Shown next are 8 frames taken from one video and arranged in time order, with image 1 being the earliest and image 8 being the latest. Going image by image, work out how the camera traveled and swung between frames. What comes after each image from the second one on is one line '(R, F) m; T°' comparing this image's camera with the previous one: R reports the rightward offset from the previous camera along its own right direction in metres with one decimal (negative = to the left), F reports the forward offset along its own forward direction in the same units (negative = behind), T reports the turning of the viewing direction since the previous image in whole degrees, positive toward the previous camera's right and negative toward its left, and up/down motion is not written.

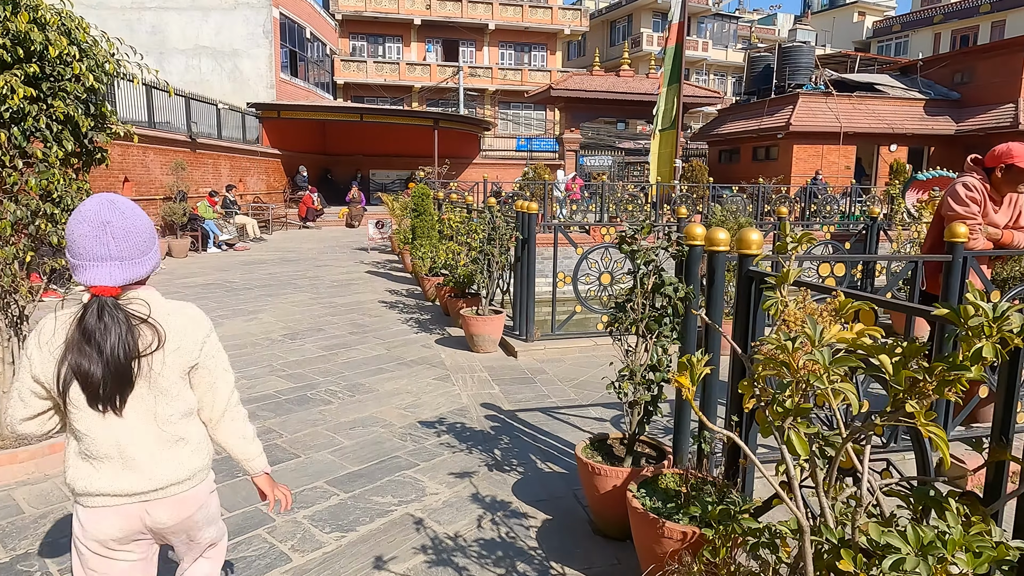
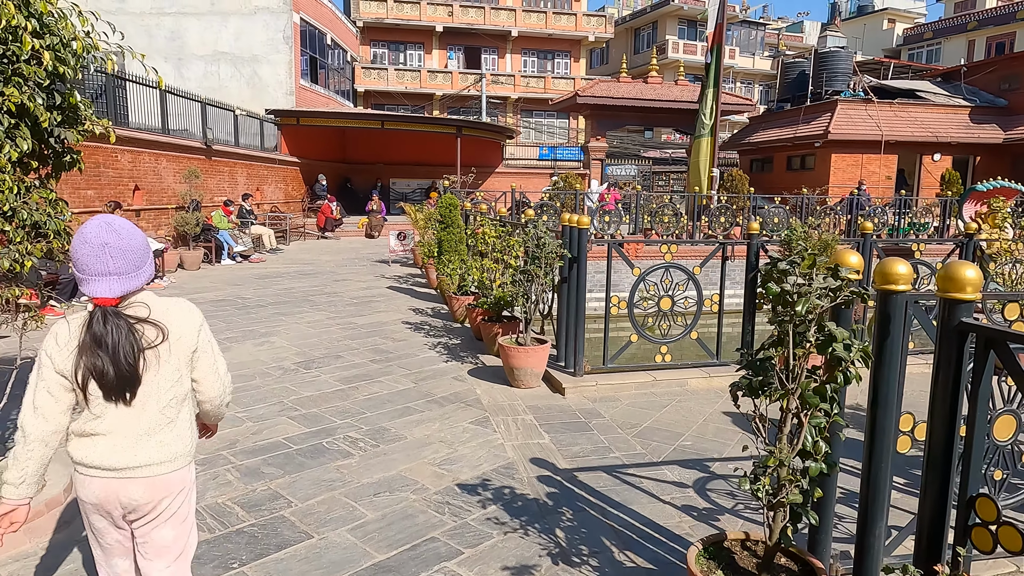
(-0.2, +0.8) m; -1°
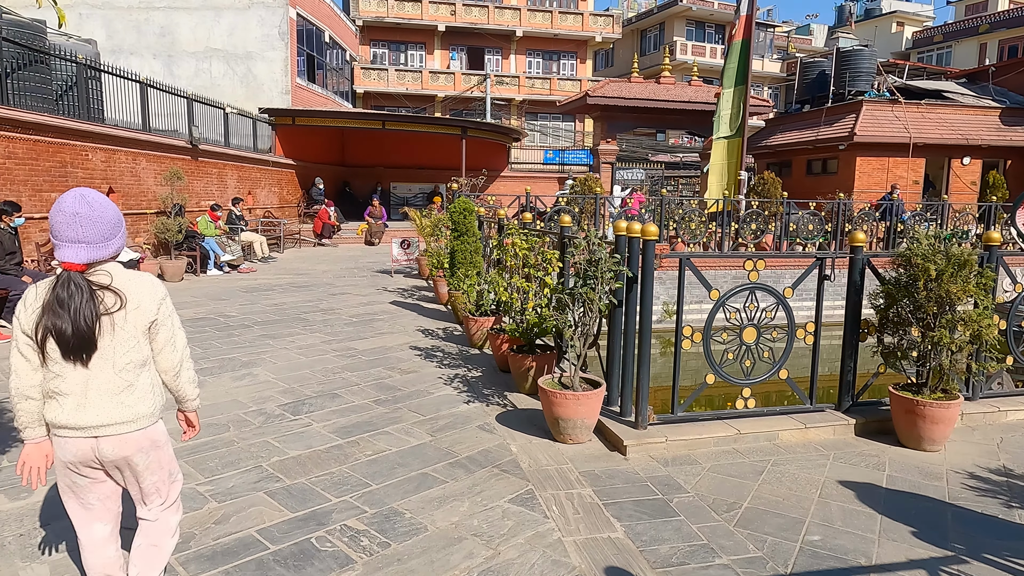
(-0.3, +1.2) m; 0°
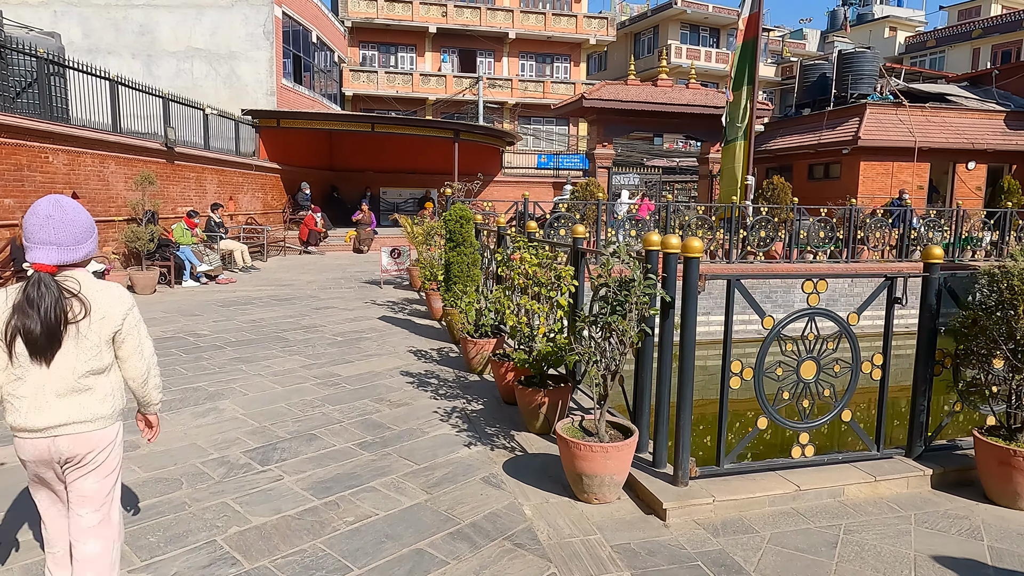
(-0.1, +0.7) m; +1°
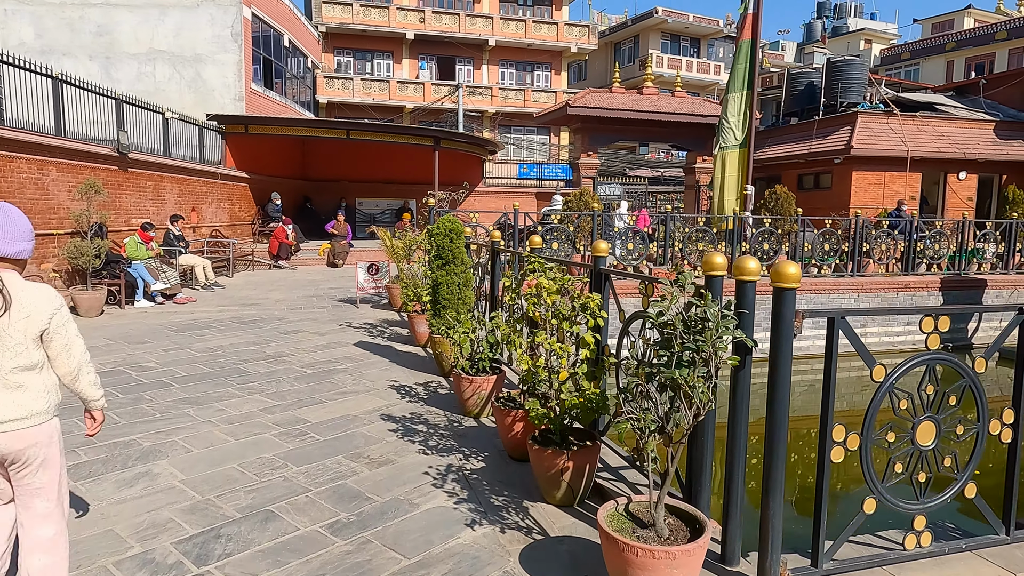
(-0.2, +0.9) m; +2°
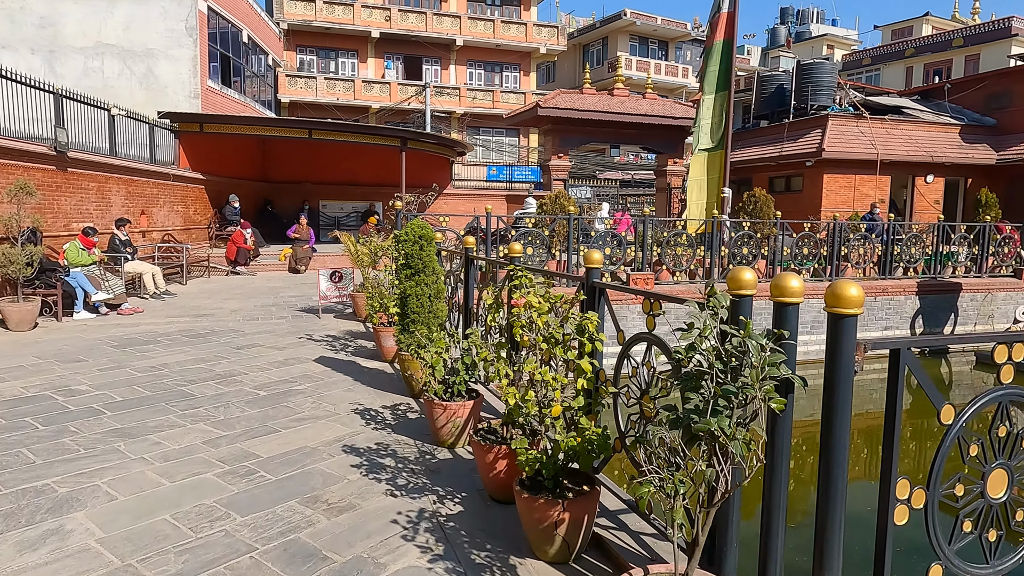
(-0.1, +0.5) m; +3°
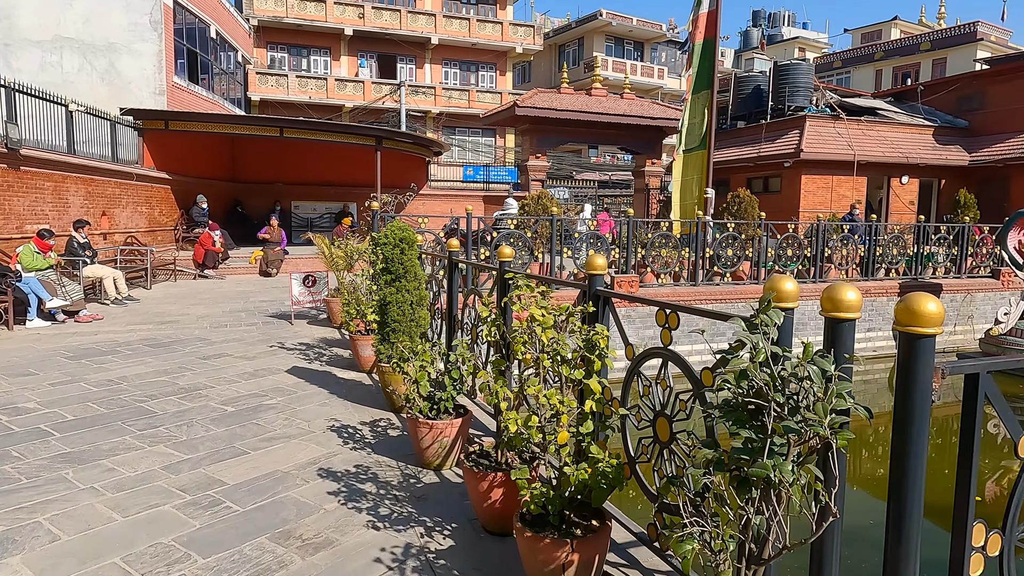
(-0.1, +0.3) m; +2°
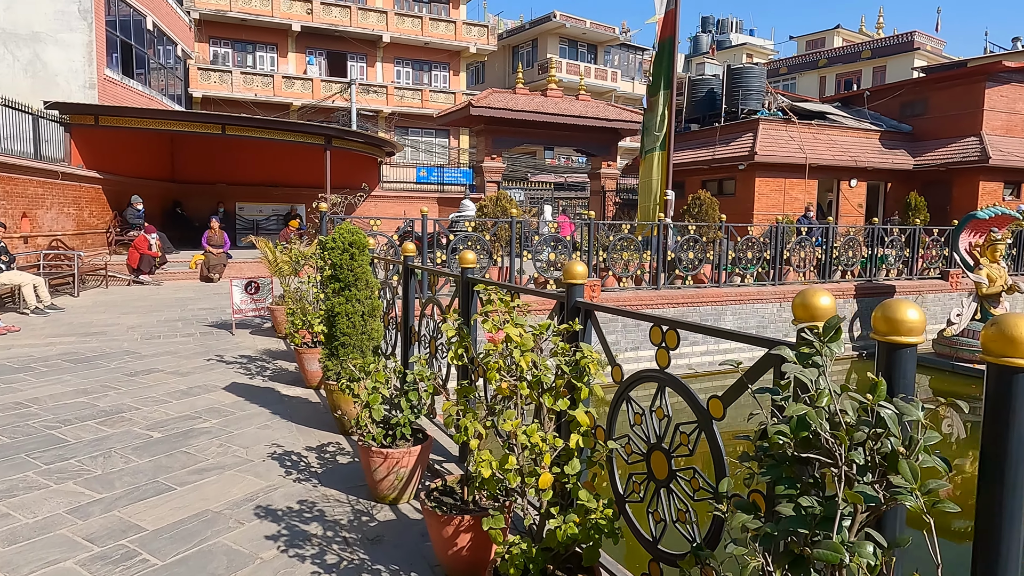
(-0.1, +0.4) m; +4°
